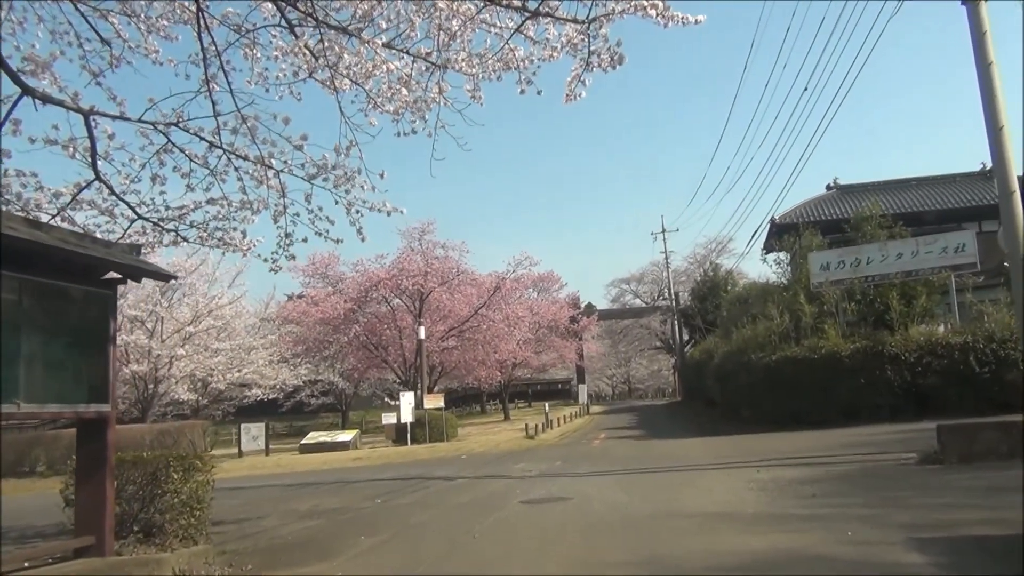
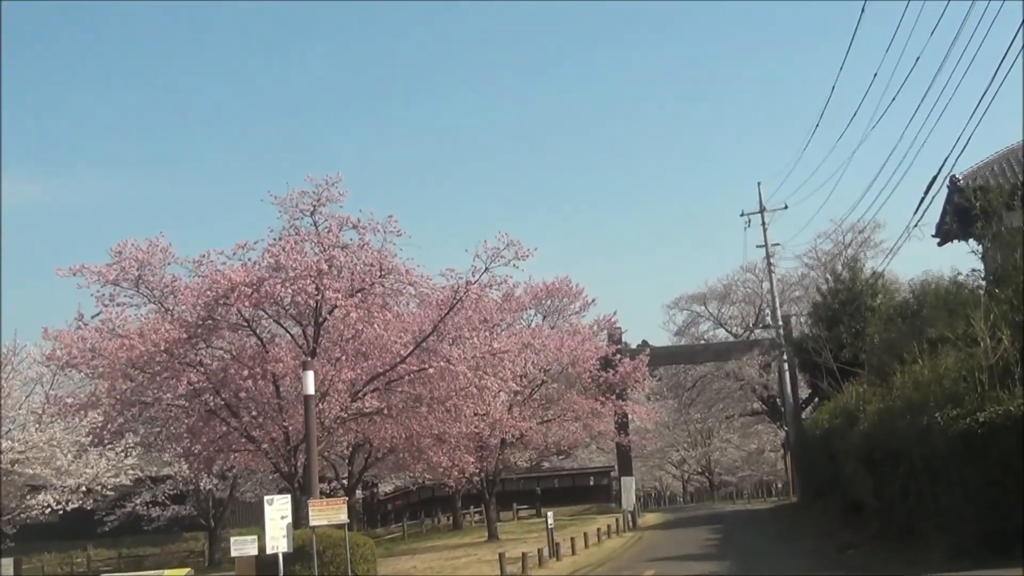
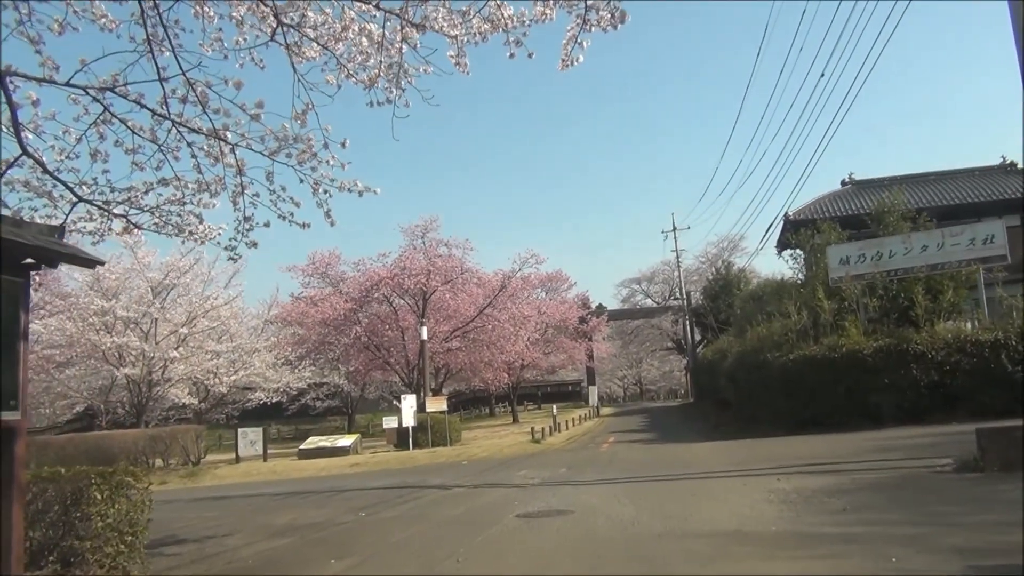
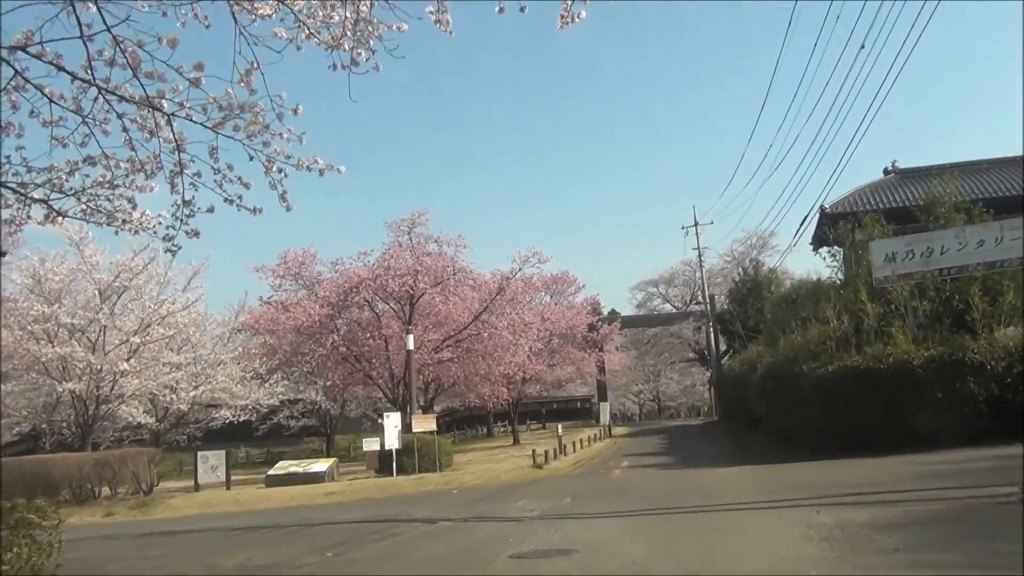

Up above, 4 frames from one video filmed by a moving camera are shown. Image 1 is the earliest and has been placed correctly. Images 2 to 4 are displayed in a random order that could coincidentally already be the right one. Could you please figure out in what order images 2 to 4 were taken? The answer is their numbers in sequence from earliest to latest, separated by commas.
3, 4, 2
